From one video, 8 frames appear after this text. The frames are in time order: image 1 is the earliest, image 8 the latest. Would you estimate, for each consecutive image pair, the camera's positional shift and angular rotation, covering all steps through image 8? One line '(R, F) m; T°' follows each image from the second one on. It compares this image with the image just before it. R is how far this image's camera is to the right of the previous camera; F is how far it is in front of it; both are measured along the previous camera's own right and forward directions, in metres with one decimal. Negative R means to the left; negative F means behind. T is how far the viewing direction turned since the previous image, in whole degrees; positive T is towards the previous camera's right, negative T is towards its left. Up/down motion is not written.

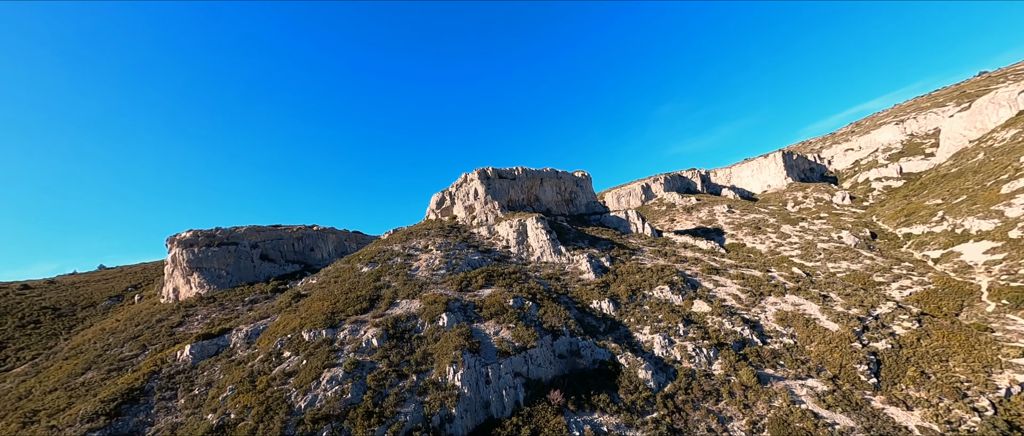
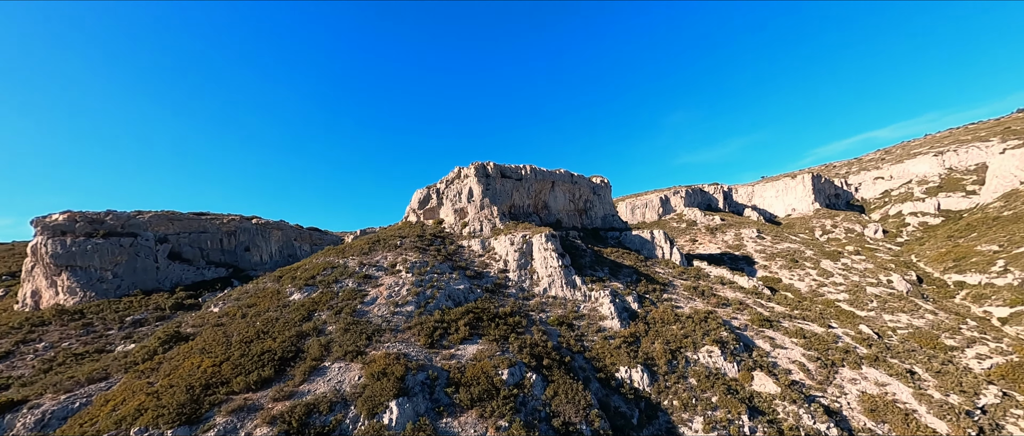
(-0.8, +11.3) m; +1°
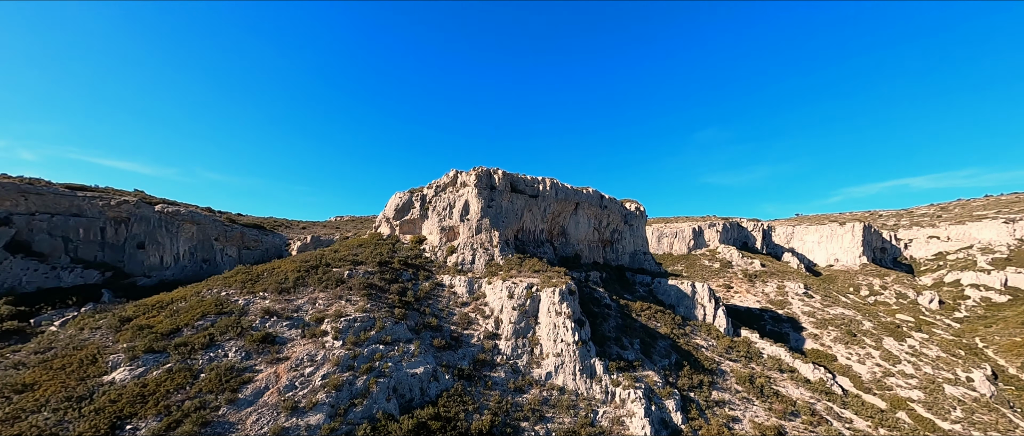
(-0.2, +11.1) m; -1°
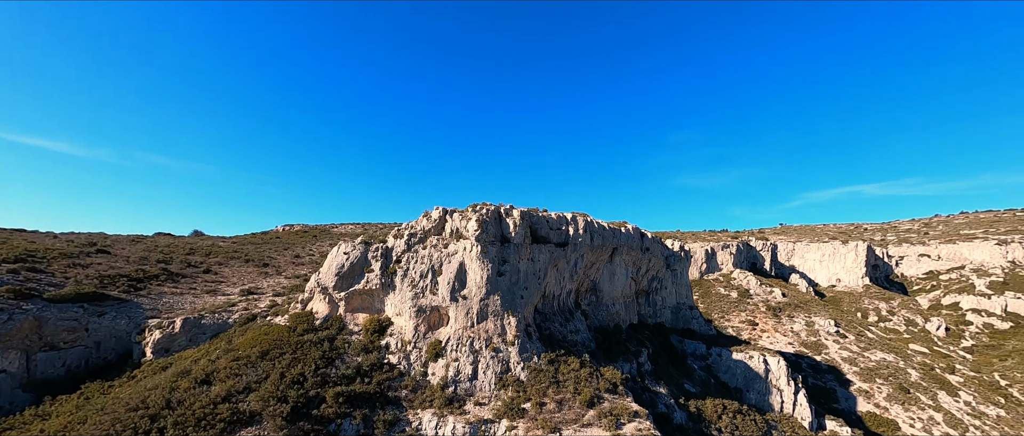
(-2.8, +12.3) m; +4°
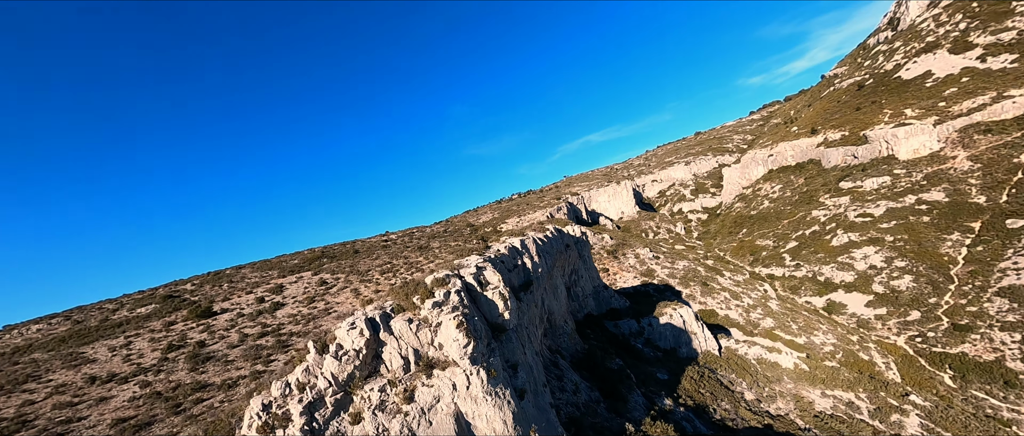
(-4.8, +9.5) m; +30°
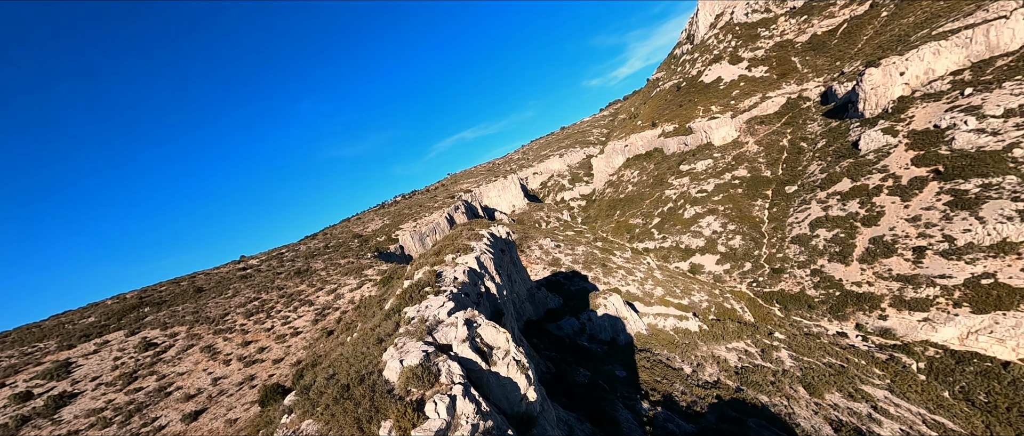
(-2.8, +4.6) m; +19°
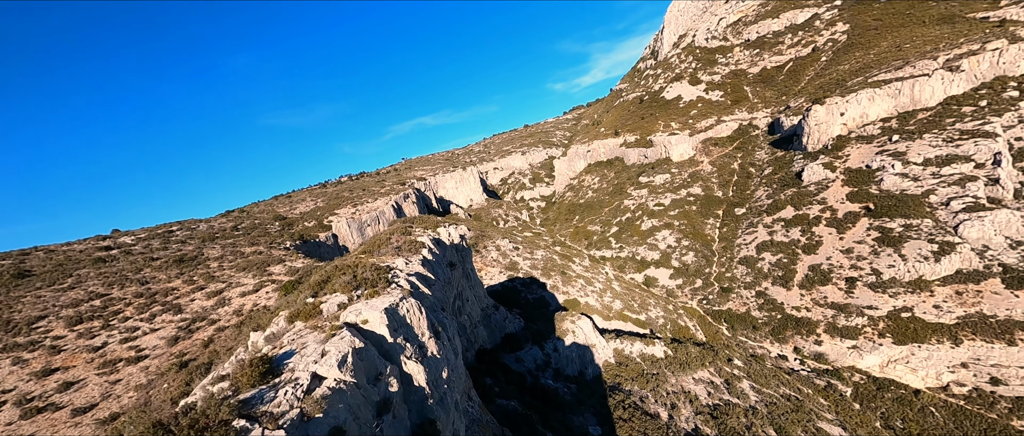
(-0.5, +5.9) m; +8°
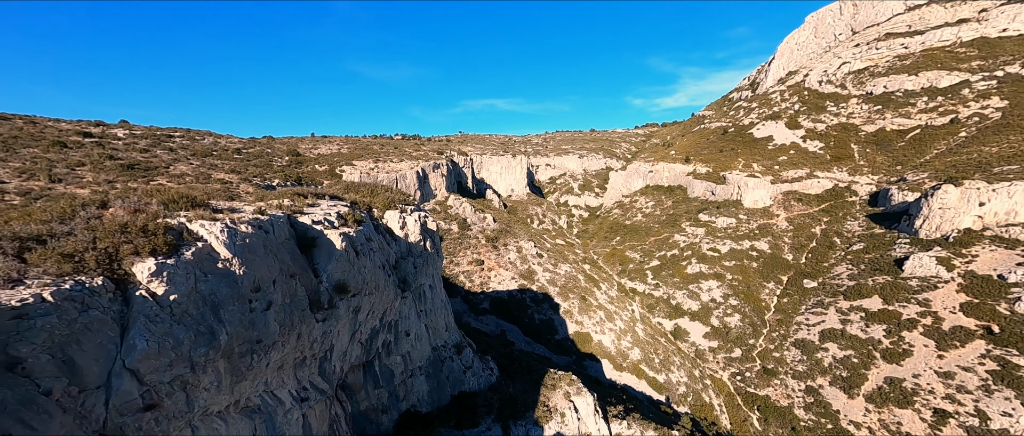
(+1.4, +7.9) m; -6°
